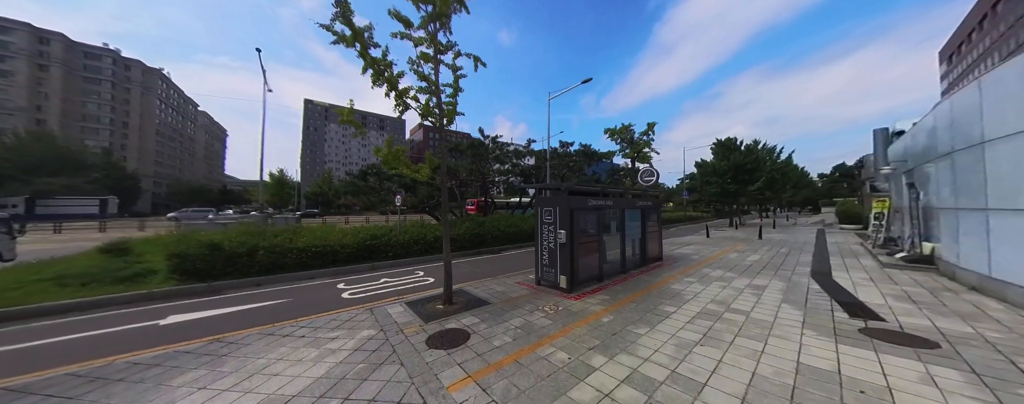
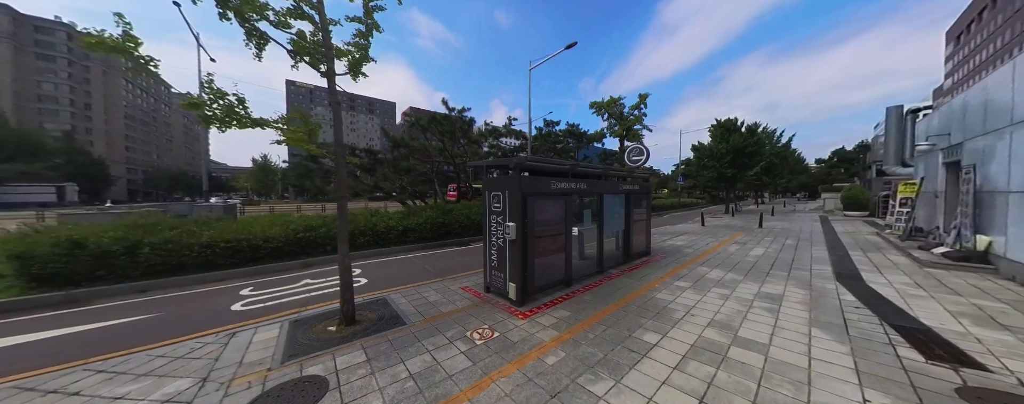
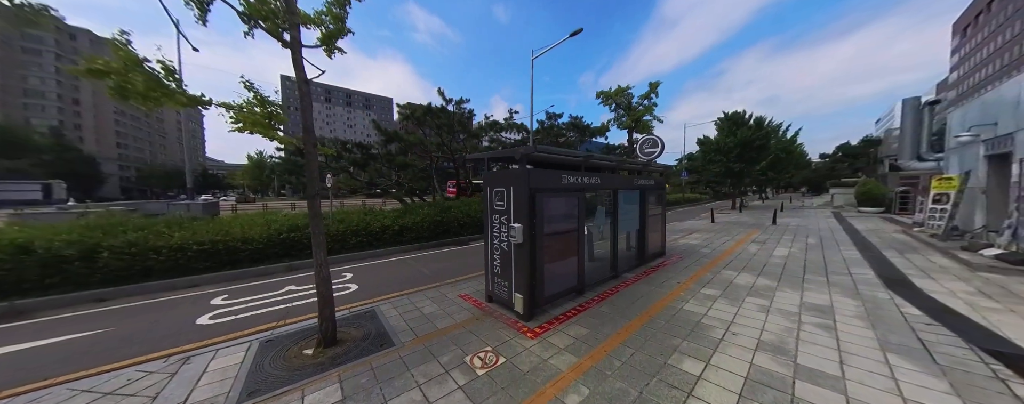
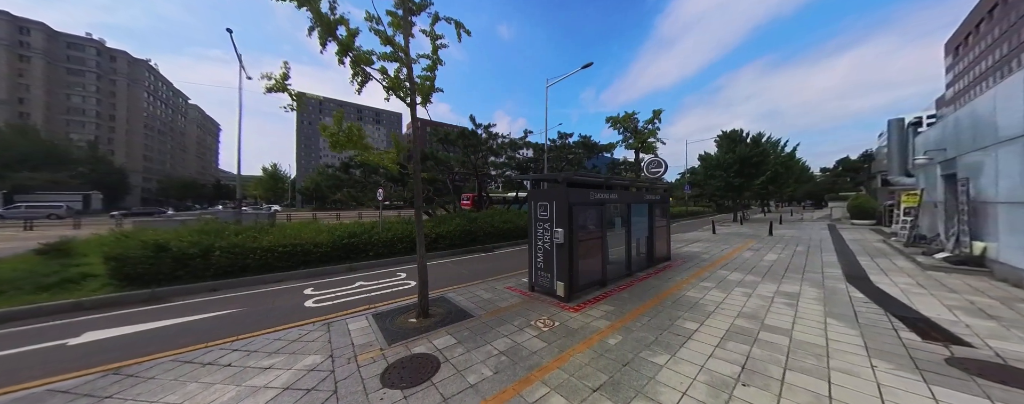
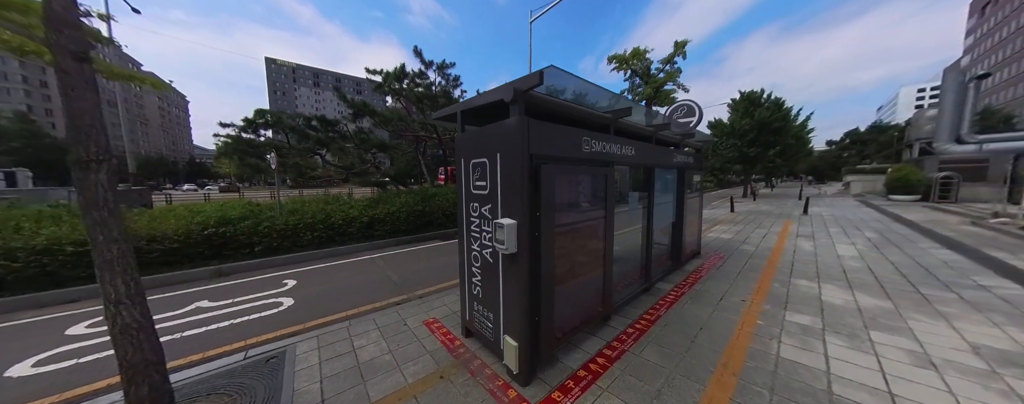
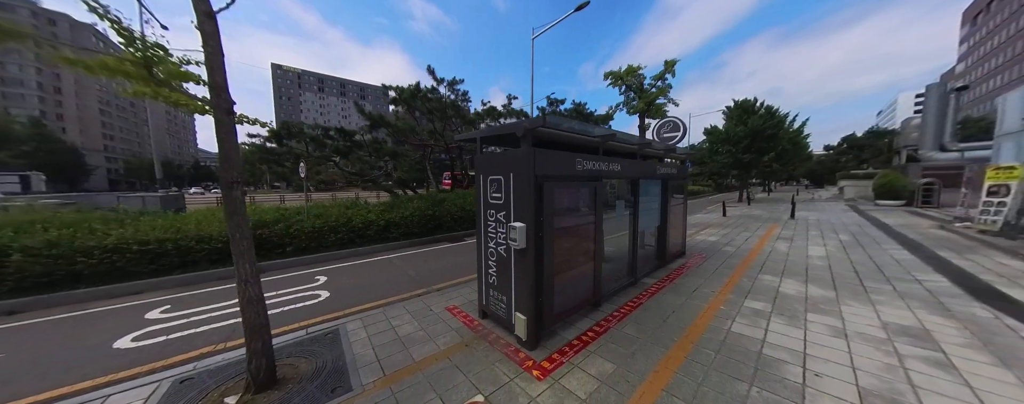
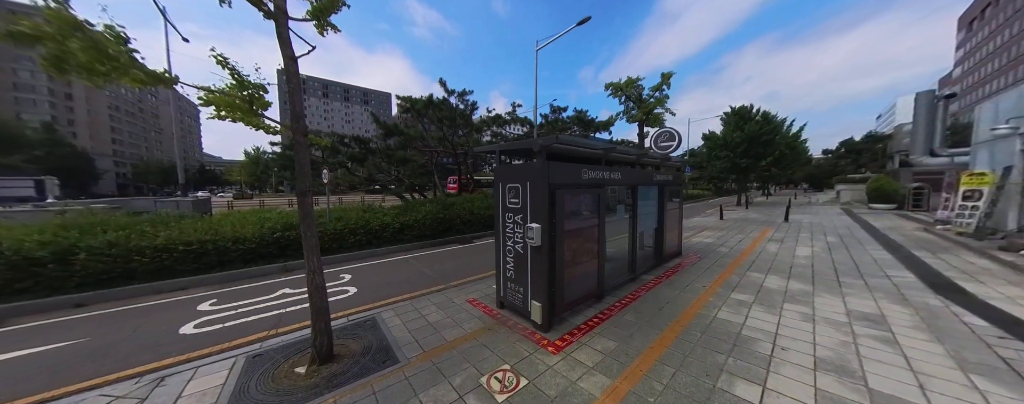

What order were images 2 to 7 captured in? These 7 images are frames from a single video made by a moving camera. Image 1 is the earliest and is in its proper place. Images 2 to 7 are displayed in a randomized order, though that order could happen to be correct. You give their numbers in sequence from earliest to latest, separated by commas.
4, 2, 3, 7, 6, 5
